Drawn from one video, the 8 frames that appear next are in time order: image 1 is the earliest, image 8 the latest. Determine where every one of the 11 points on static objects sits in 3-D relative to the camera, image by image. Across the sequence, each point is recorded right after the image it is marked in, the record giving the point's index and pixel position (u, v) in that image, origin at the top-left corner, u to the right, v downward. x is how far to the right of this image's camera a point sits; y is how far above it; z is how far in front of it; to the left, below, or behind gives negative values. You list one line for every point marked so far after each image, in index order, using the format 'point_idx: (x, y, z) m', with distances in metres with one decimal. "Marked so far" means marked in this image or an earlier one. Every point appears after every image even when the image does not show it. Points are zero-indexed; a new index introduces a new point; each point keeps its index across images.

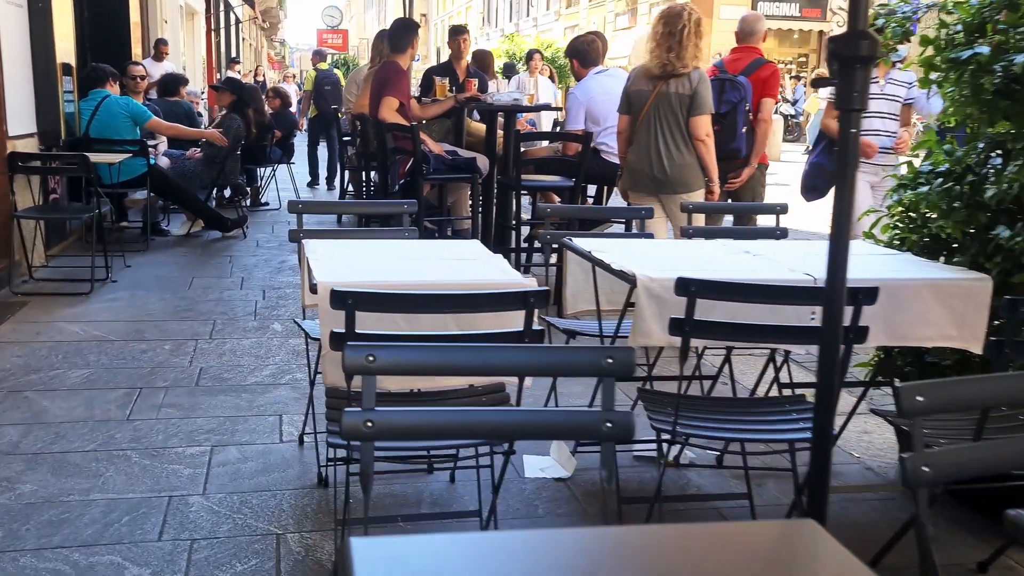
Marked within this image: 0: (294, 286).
0: (-1.4, 0.0, +6.3) m
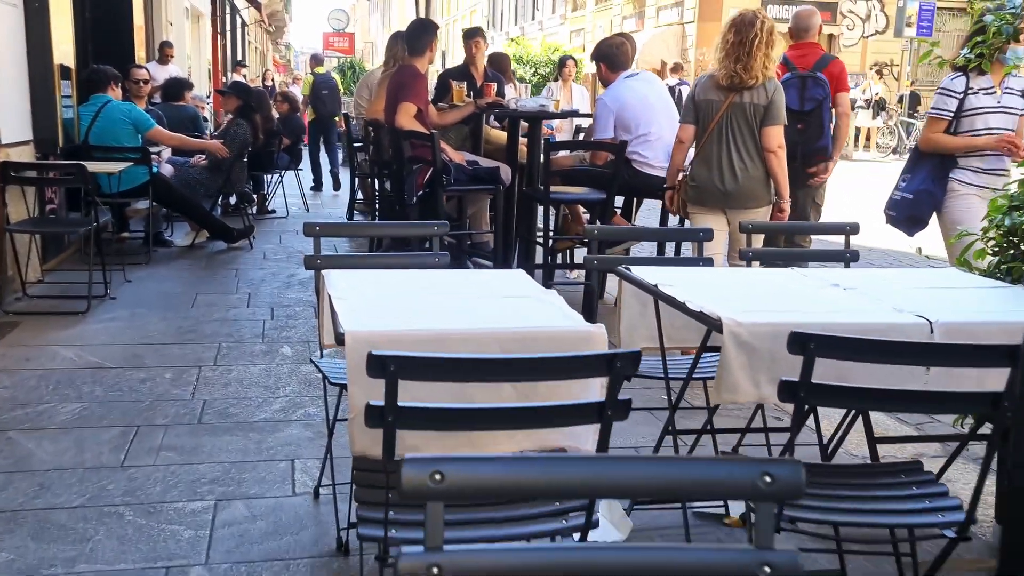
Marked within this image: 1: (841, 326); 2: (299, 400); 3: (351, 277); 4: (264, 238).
0: (-1.3, -0.1, +5.9) m
1: (+0.8, -0.1, +2.2) m
2: (-0.9, -0.5, +4.1) m
3: (-0.4, 0.0, +2.6) m
4: (-2.1, +0.4, +8.2) m
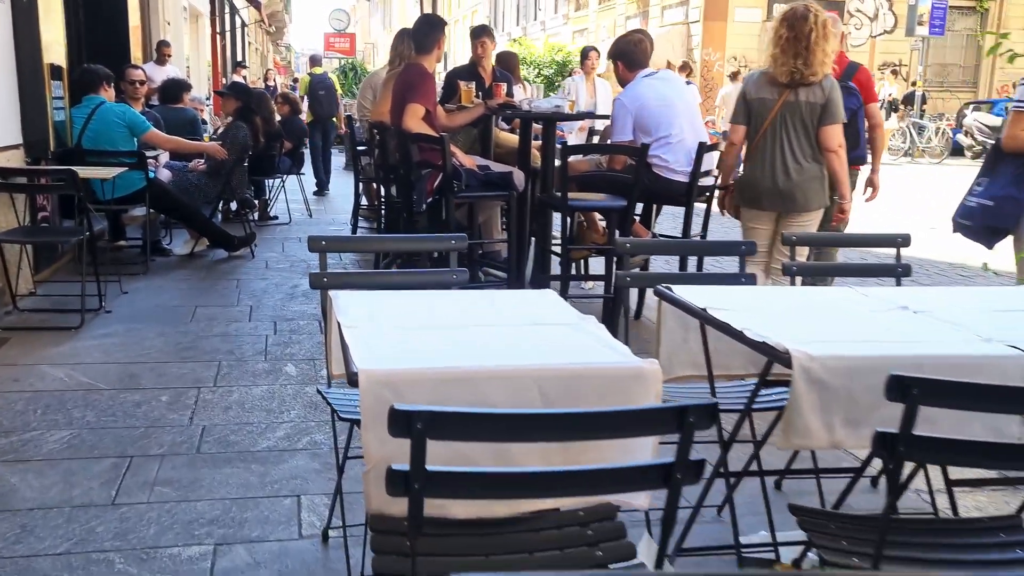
0: (-1.2, -0.2, +5.6) m
1: (+0.8, -0.1, +1.9) m
2: (-0.8, -0.5, +3.8) m
3: (-0.4, 0.0, +2.4) m
4: (-2.0, +0.3, +7.9) m
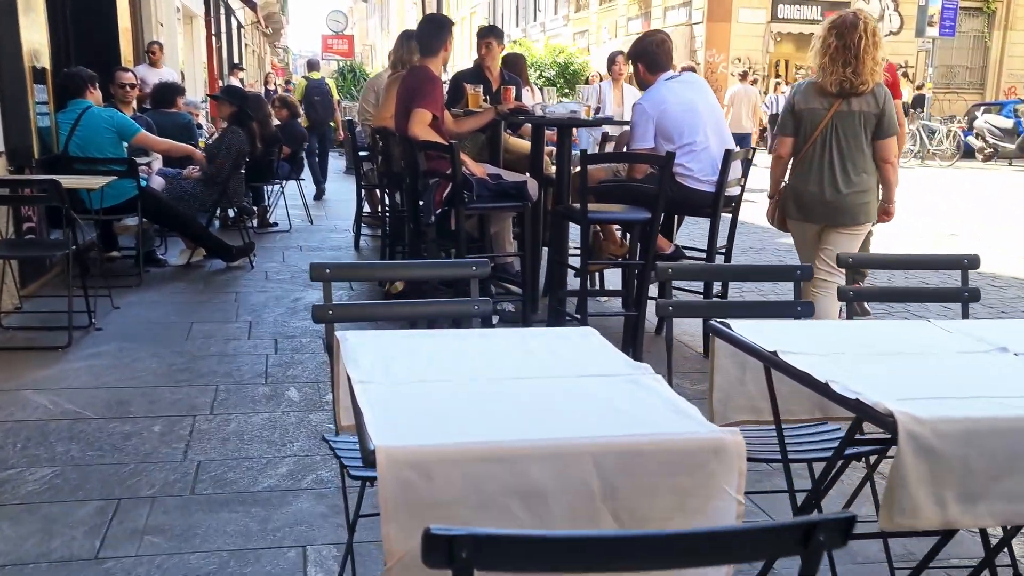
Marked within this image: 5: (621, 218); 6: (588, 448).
0: (-1.1, -0.3, +5.3) m
1: (+0.9, -0.2, +1.6) m
2: (-0.7, -0.6, +3.5) m
3: (-0.3, -0.1, +2.0) m
4: (-1.9, +0.3, +7.6) m
5: (+0.5, +0.3, +4.6) m
6: (+0.1, -0.2, +1.5) m
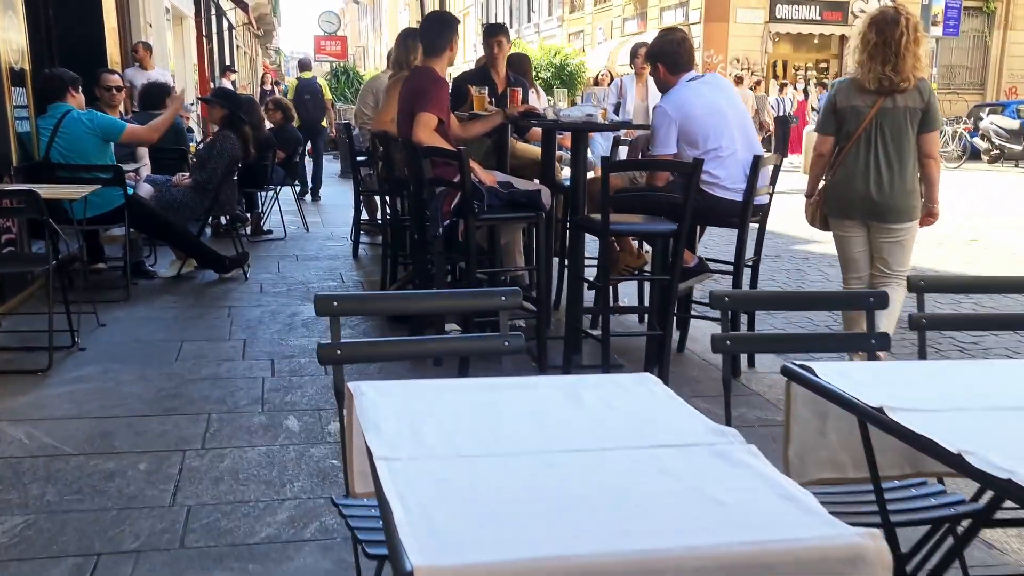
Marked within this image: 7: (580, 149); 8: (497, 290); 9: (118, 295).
0: (-1.0, -0.3, +5.0) m
1: (+1.0, -0.3, +1.3) m
2: (-0.7, -0.7, +3.2) m
3: (-0.2, -0.2, +1.7) m
4: (-1.9, +0.2, +7.3) m
5: (+0.6, +0.3, +4.3) m
6: (+0.2, -0.3, +1.1) m
7: (+0.4, +0.7, +5.0) m
8: (0.0, 0.0, +2.4) m
9: (-2.5, 0.0, +6.0) m
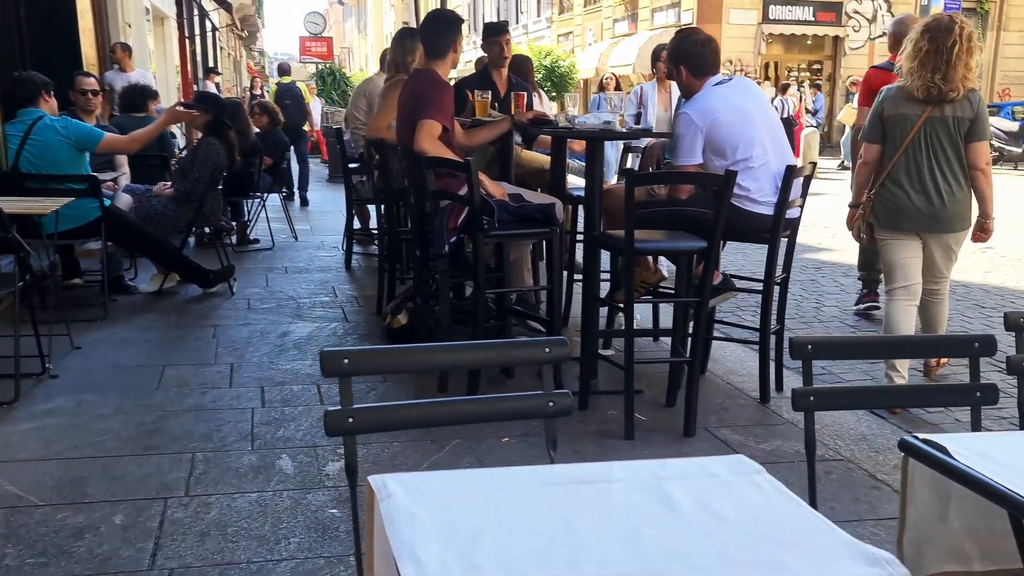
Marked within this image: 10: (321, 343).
0: (-1.0, -0.4, +4.6) m
1: (+1.1, -0.4, +0.9) m
2: (-0.6, -0.8, +2.8) m
3: (-0.1, -0.3, +1.3) m
4: (-1.9, +0.1, +6.9) m
5: (+0.6, +0.2, +3.9) m
6: (+0.3, -0.4, +0.8) m
7: (+0.4, +0.6, +4.6) m
8: (+0.1, -0.1, +2.0) m
9: (-2.4, -0.1, +5.6) m
10: (-1.0, -0.3, +5.2) m
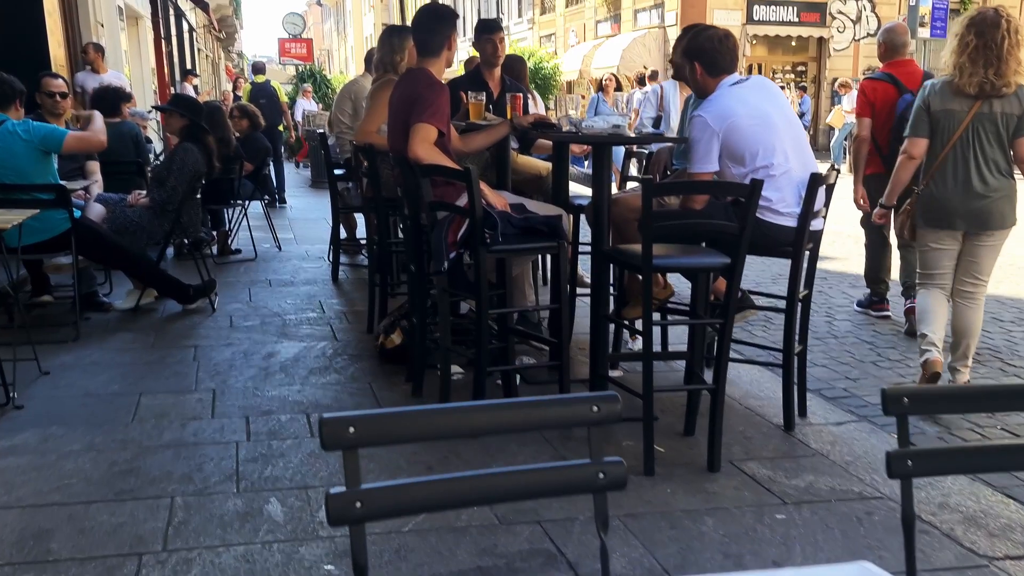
0: (-1.0, -0.5, +4.2) m
1: (+1.2, -0.5, +0.6) m
2: (-0.5, -0.9, +2.4) m
3: (0.0, -0.4, +1.0) m
4: (-1.9, 0.0, +6.5) m
5: (+0.7, +0.1, +3.6) m
6: (+0.4, -0.5, +0.4) m
7: (+0.4, +0.5, +4.3) m
8: (+0.1, -0.2, +1.7) m
9: (-2.4, -0.2, +5.2) m
10: (-1.0, -0.4, +4.9) m
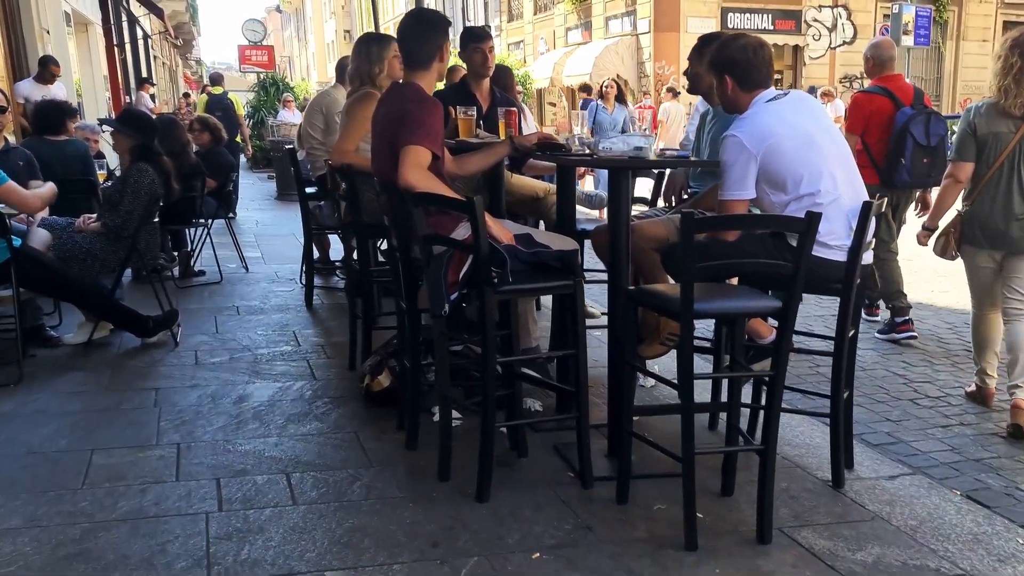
0: (-0.9, -0.7, +3.7) m
1: (+1.4, -0.6, +0.2) m
2: (-0.4, -1.0, +1.9) m
3: (+0.1, -0.5, +0.5) m
4: (-2.0, -0.2, +5.9) m
5: (+0.7, -0.1, +3.1) m
6: (+0.6, -0.6, -0.1) m
7: (+0.4, +0.4, +3.8) m
8: (+0.3, -0.3, +1.2) m
9: (-2.4, -0.4, +4.6) m
10: (-1.0, -0.6, +4.3) m
